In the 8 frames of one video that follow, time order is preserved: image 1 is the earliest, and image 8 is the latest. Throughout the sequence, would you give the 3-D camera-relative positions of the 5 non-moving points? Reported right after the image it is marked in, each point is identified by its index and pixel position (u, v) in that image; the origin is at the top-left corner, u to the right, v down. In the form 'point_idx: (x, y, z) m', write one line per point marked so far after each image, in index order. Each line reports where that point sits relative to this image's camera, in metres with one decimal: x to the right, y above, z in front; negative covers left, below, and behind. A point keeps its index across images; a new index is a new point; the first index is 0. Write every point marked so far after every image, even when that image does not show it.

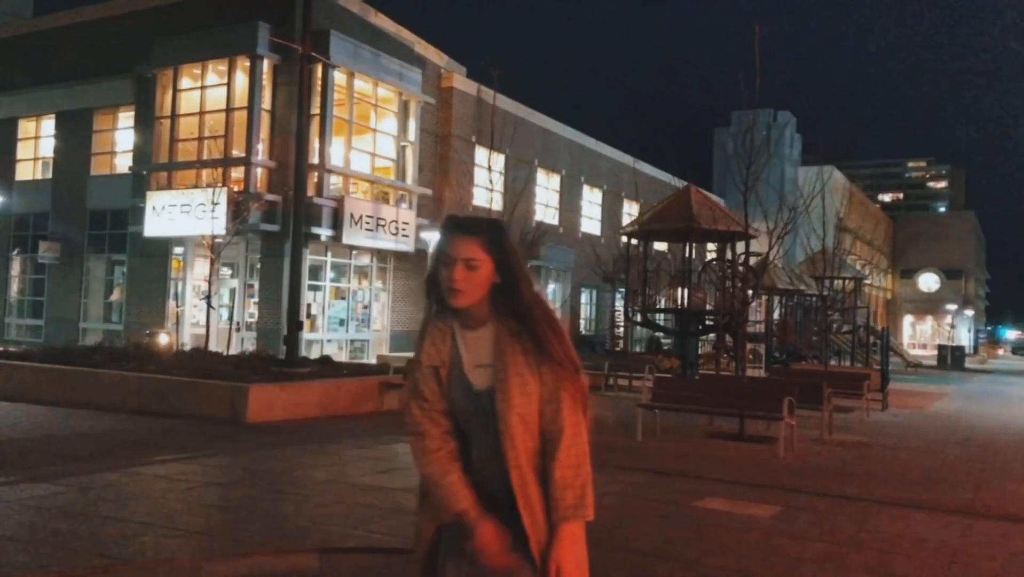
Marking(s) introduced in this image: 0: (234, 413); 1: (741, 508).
0: (-3.7, -1.7, +12.5) m
1: (+2.0, -1.9, +8.2) m
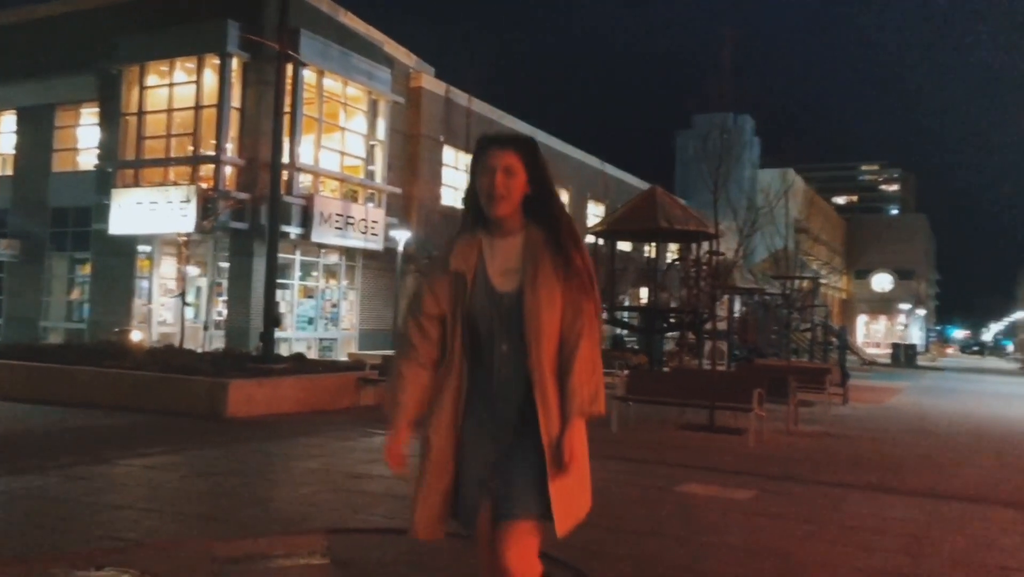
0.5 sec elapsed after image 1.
0: (-4.0, -1.7, +12.6) m
1: (+1.9, -1.9, +8.6) m
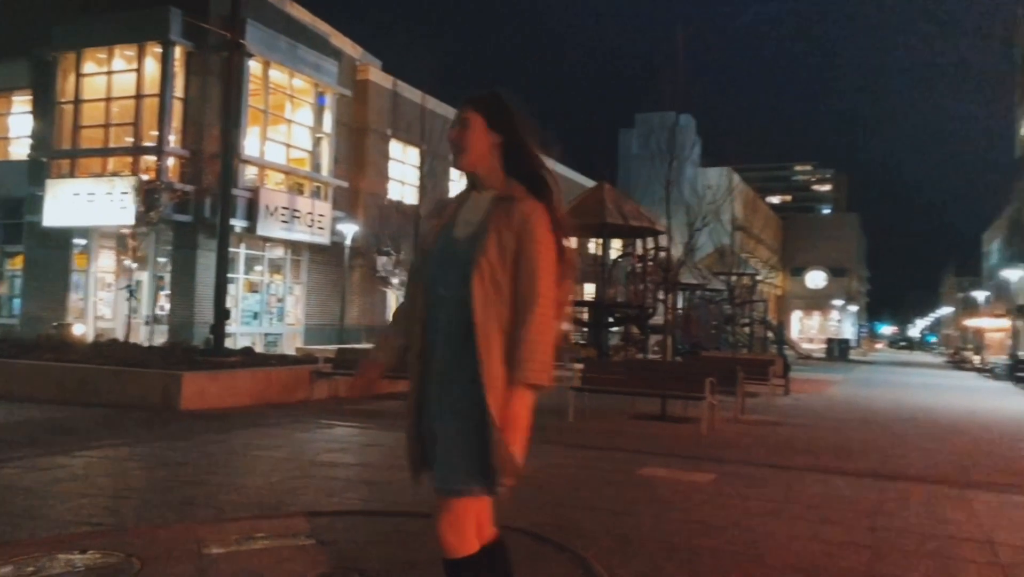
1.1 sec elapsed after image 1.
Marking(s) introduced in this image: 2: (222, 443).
0: (-4.6, -1.5, +12.4) m
1: (+1.6, -1.8, +8.8) m
2: (-3.1, -1.7, +9.8) m
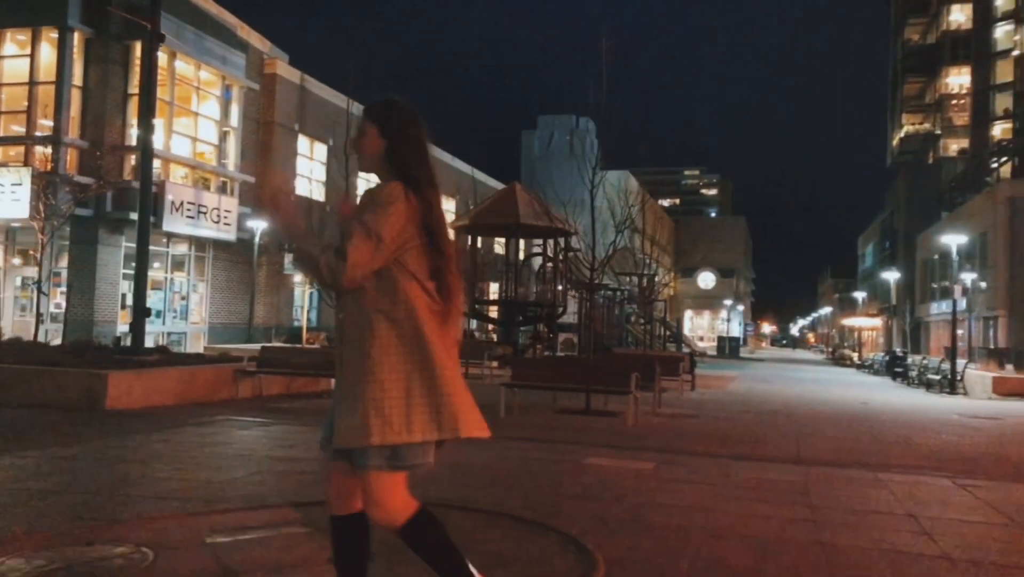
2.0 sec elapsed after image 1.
0: (-5.5, -1.5, +12.1) m
1: (+1.1, -1.7, +9.2) m
2: (-3.7, -1.6, +9.7) m
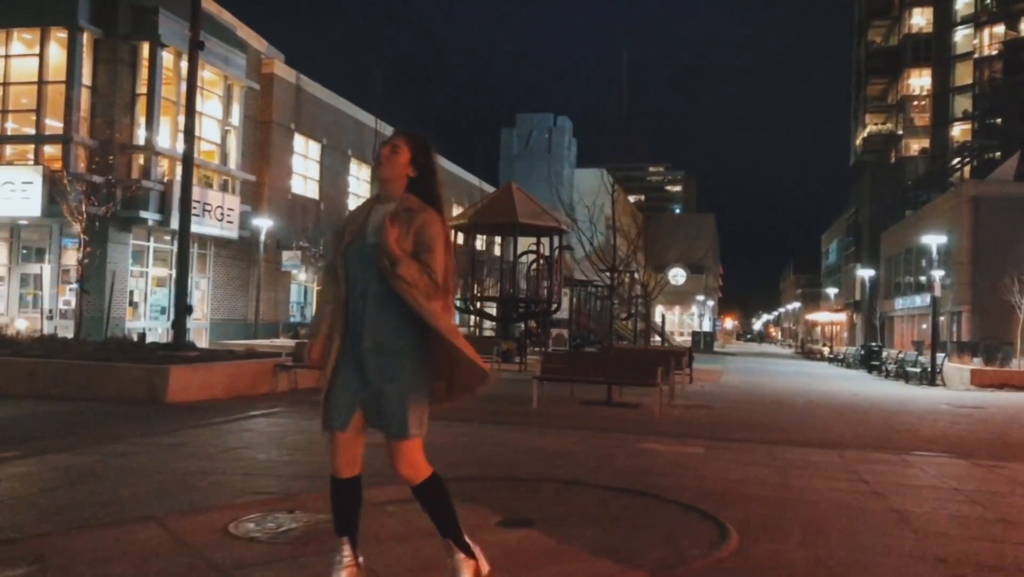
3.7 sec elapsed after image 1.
0: (-4.9, -1.4, +12.7) m
1: (+1.8, -1.7, +10.1) m
2: (-3.0, -1.6, +10.4) m
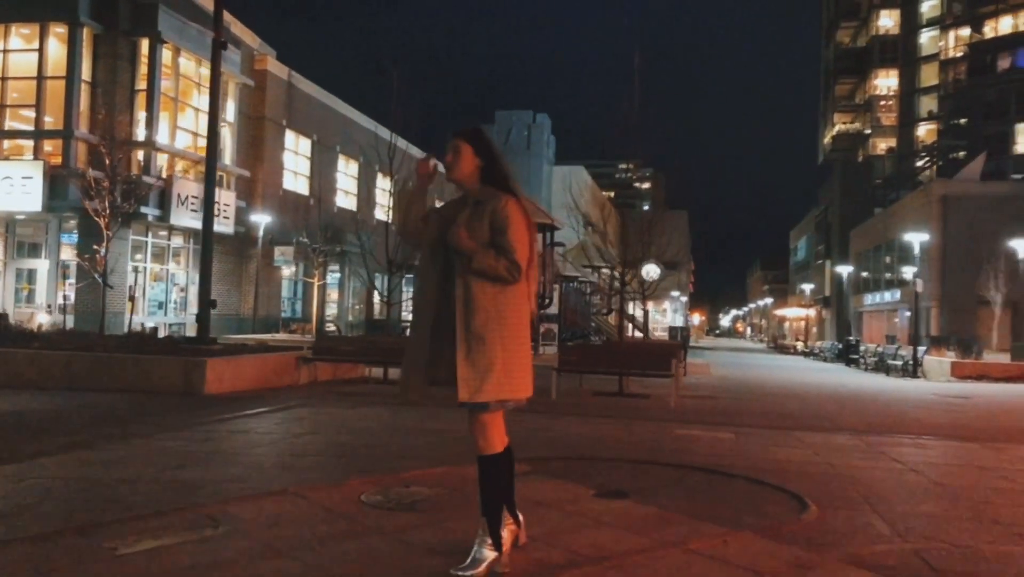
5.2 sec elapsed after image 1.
0: (-4.5, -1.4, +13.0) m
1: (+2.2, -1.7, +10.7) m
2: (-2.5, -1.5, +10.8) m
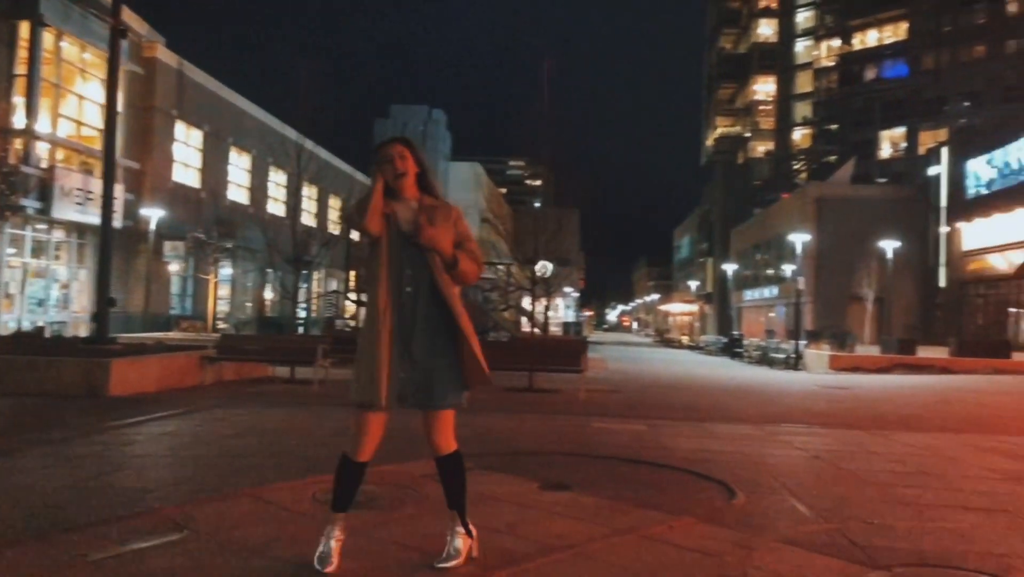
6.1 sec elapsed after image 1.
0: (-5.7, -1.3, +12.6) m
1: (+1.3, -1.7, +11.2) m
2: (-3.5, -1.5, +10.6) m
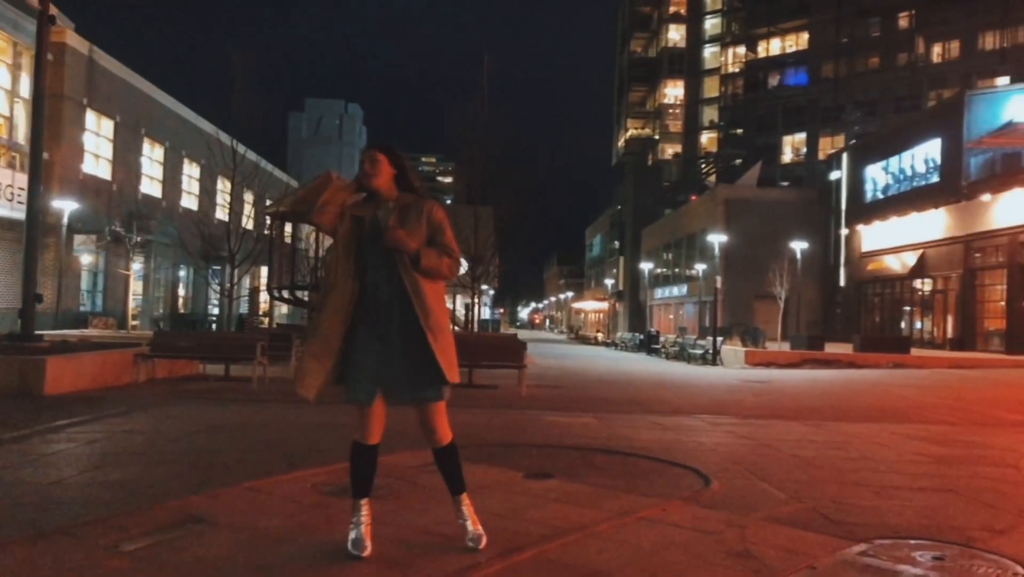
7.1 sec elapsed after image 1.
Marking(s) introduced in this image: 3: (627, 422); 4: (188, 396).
0: (-6.4, -1.3, +12.2) m
1: (+0.7, -1.6, +11.5) m
2: (-3.9, -1.5, +10.5) m
3: (+1.5, -1.7, +11.4) m
4: (-4.6, -1.5, +13.3) m
